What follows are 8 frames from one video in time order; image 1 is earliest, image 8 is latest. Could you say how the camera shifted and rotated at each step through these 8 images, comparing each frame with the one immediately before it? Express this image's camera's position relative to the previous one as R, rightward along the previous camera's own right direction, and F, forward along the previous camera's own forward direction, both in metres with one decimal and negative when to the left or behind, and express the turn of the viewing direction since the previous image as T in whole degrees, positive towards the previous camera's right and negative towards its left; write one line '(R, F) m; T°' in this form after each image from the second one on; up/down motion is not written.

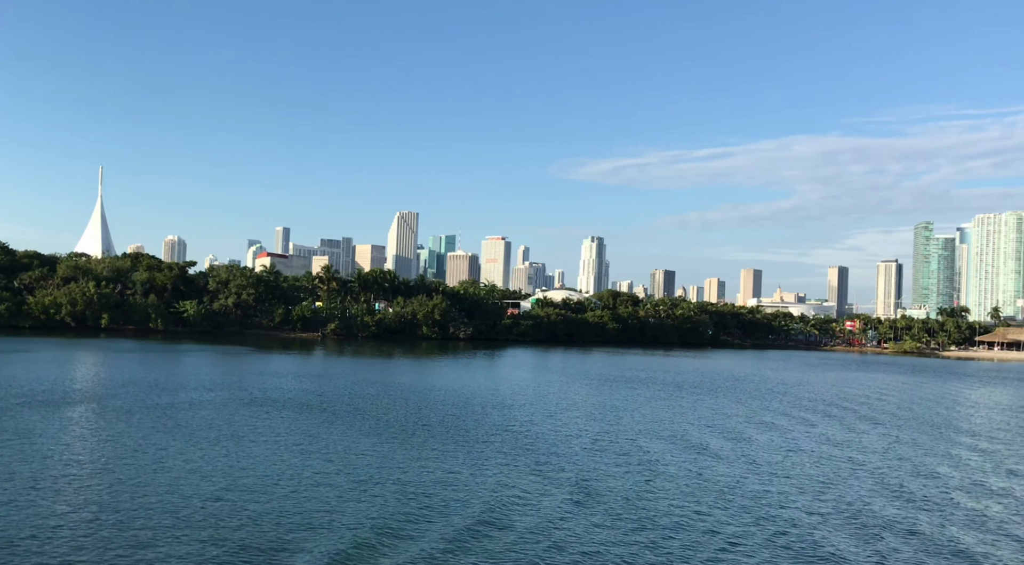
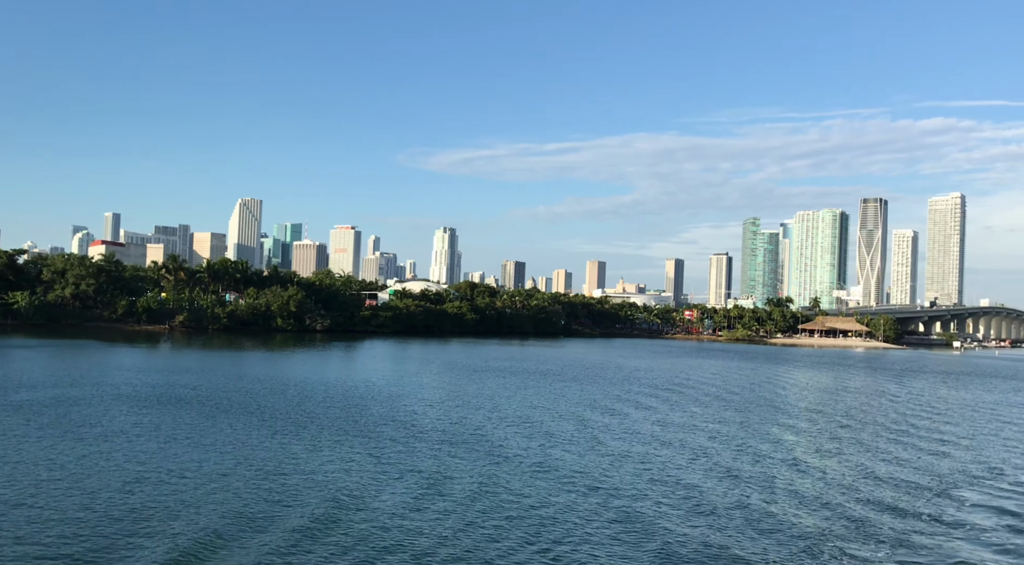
(-0.3, 0.0) m; +11°
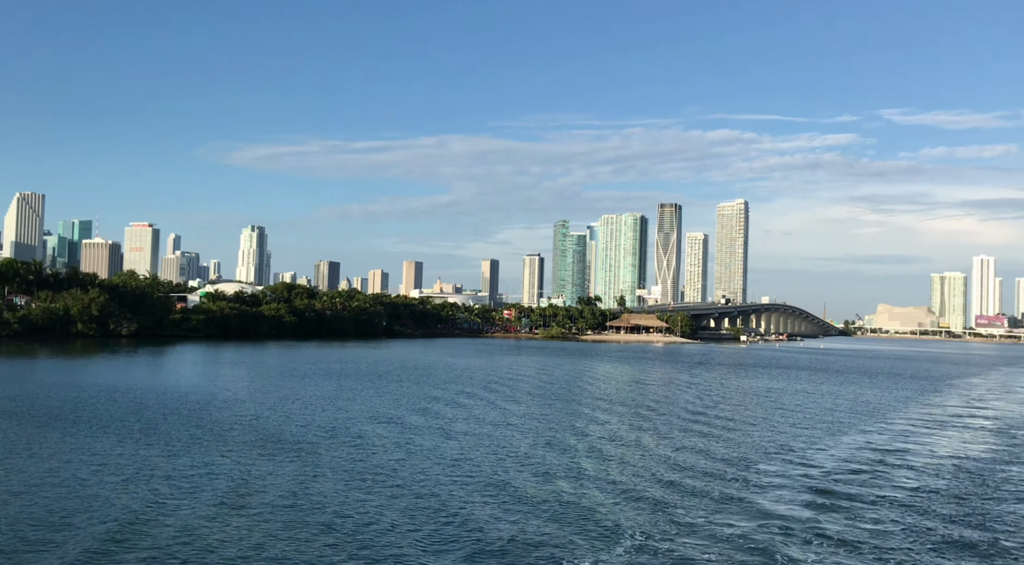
(-0.3, -0.2) m; +13°
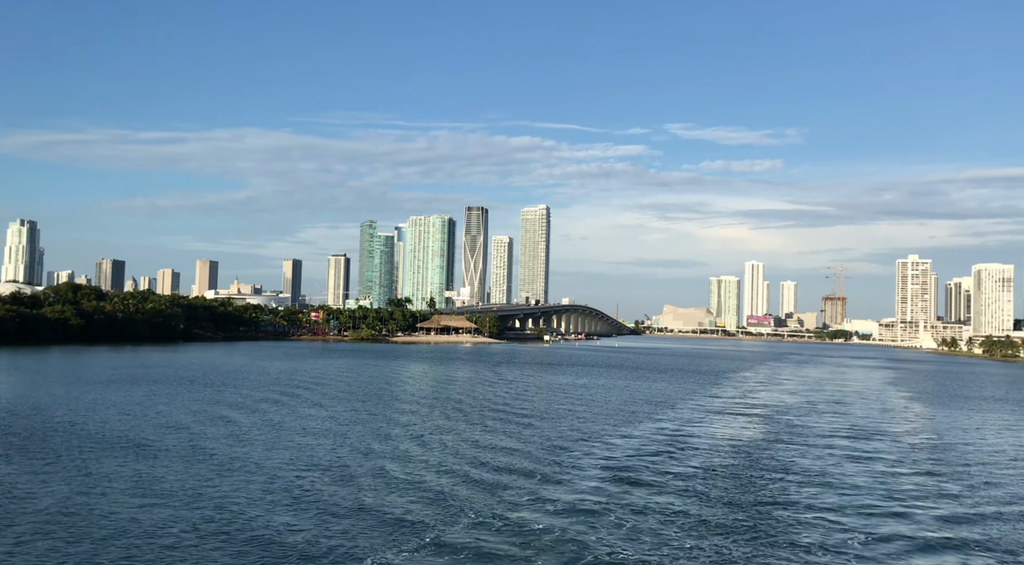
(-0.3, -0.4) m; +14°
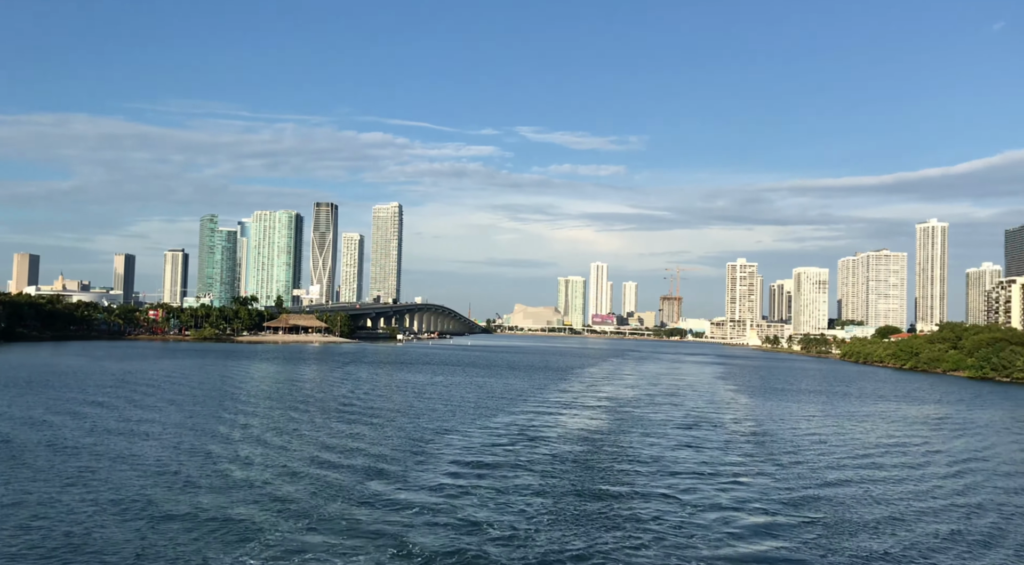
(-0.2, -0.5) m; +11°
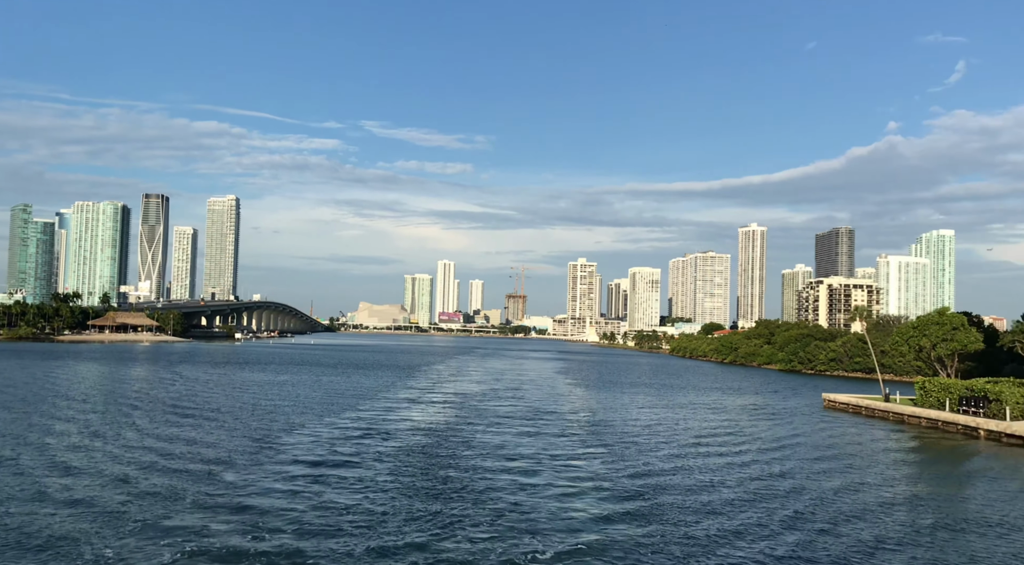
(-0.2, -1.1) m; +11°
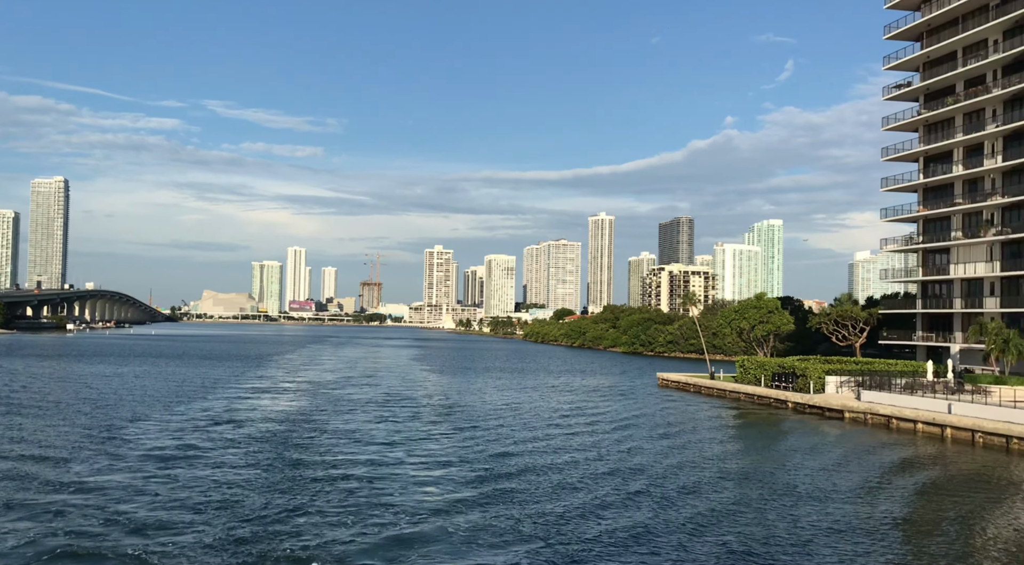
(+0.1, -1.7) m; +10°
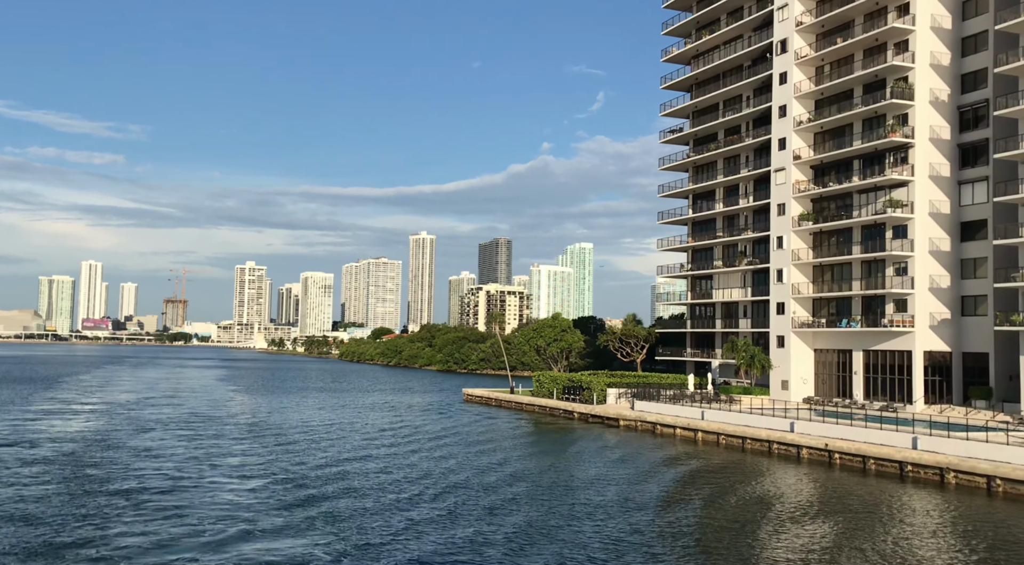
(+0.8, -4.2) m; +13°
